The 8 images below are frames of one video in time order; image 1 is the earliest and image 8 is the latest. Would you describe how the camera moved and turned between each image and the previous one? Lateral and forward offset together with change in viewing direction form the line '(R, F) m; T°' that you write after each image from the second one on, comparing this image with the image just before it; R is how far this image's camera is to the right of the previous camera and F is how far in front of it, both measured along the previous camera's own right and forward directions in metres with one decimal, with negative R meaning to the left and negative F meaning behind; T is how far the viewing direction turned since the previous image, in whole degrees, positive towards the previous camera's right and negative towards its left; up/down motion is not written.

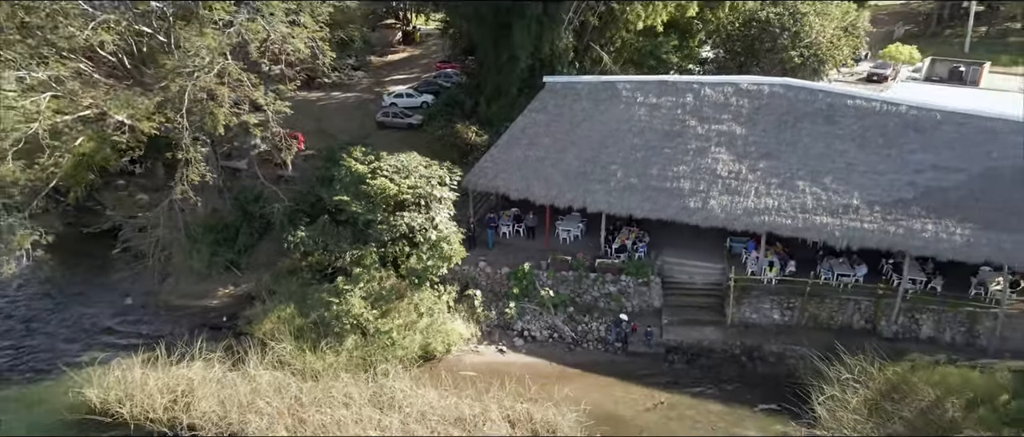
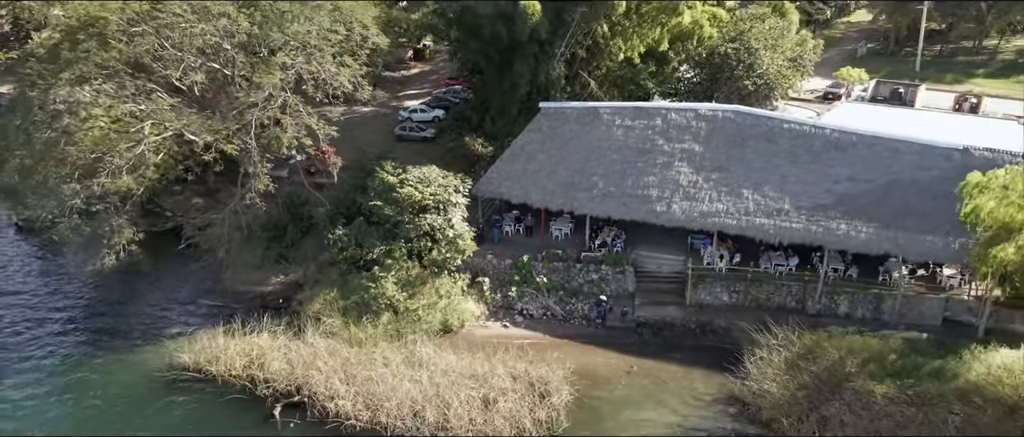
(0.0, -2.9) m; 0°
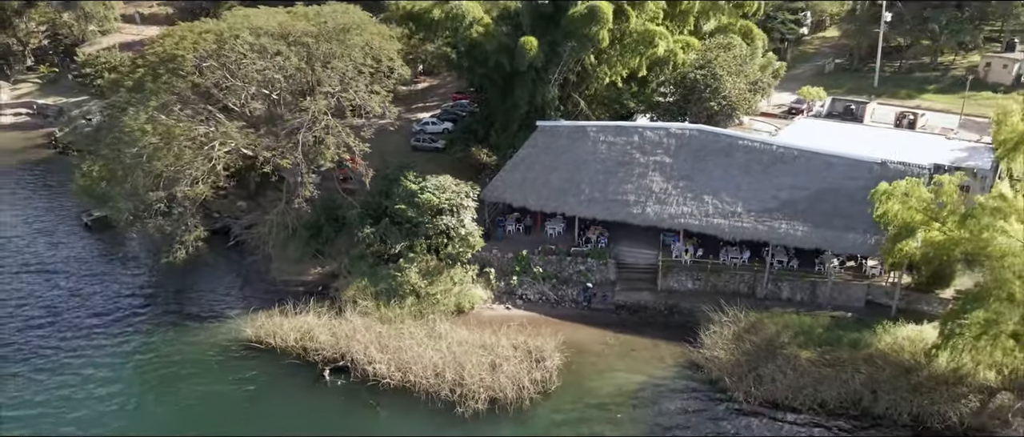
(0.0, -3.1) m; 0°
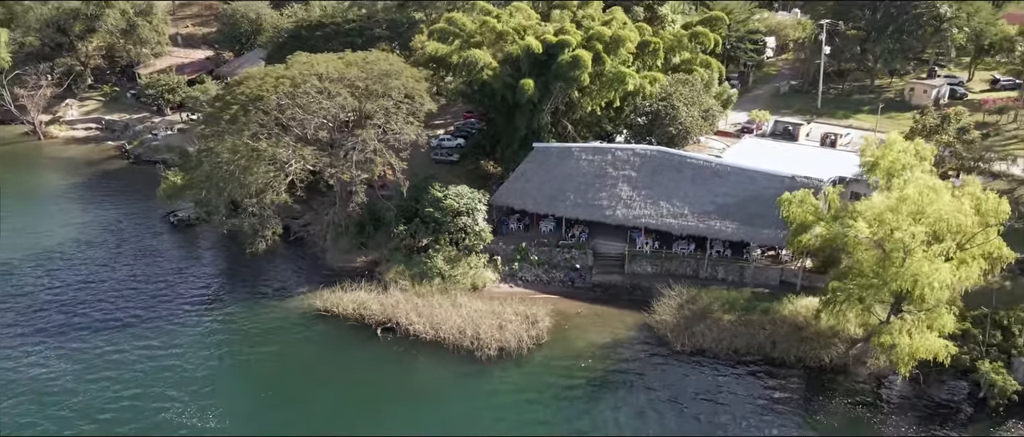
(-0.1, -5.7) m; 0°
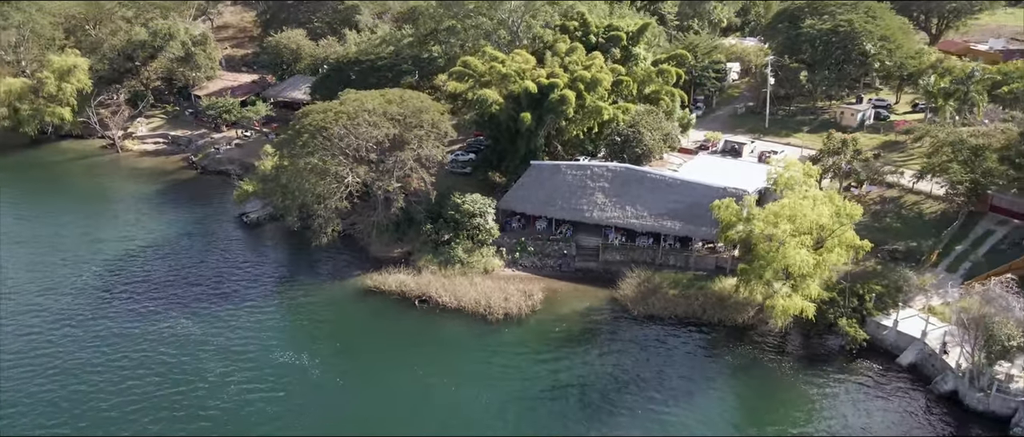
(-0.1, -7.6) m; 0°
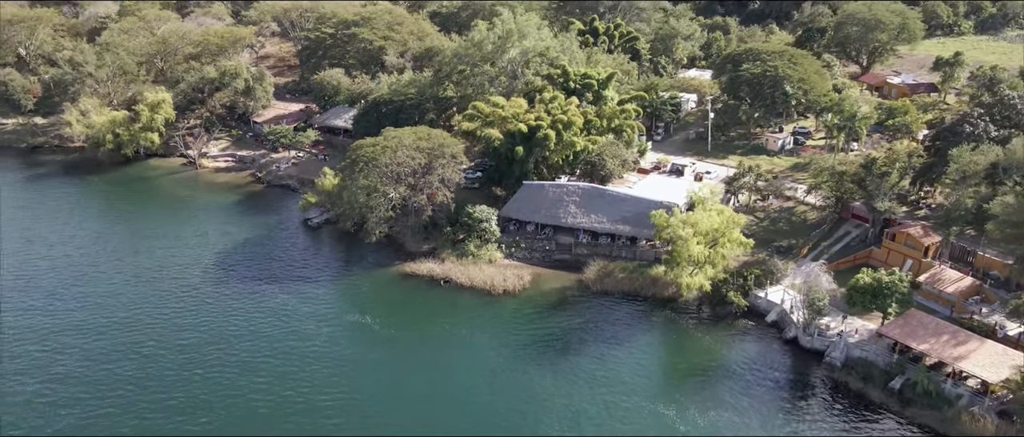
(+0.3, -12.0) m; 0°
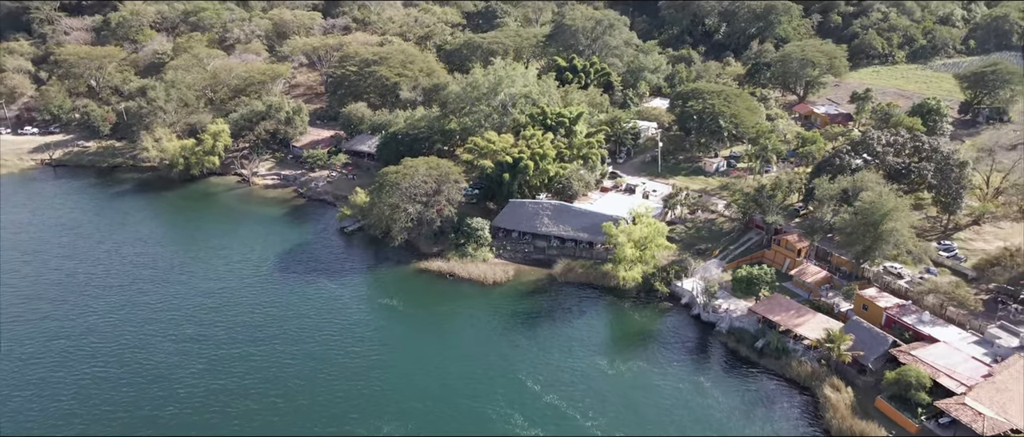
(+1.1, -14.2) m; 0°
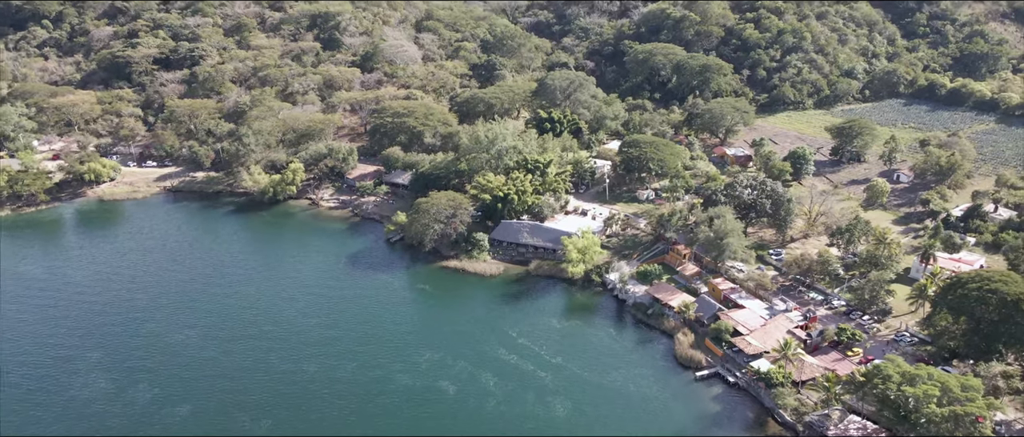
(+1.5, -29.5) m; 0°
